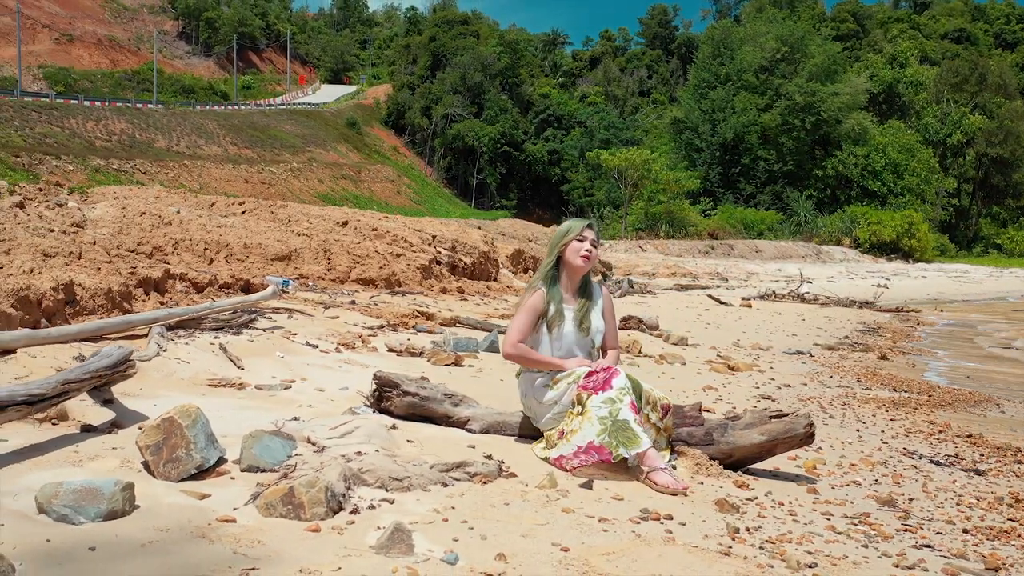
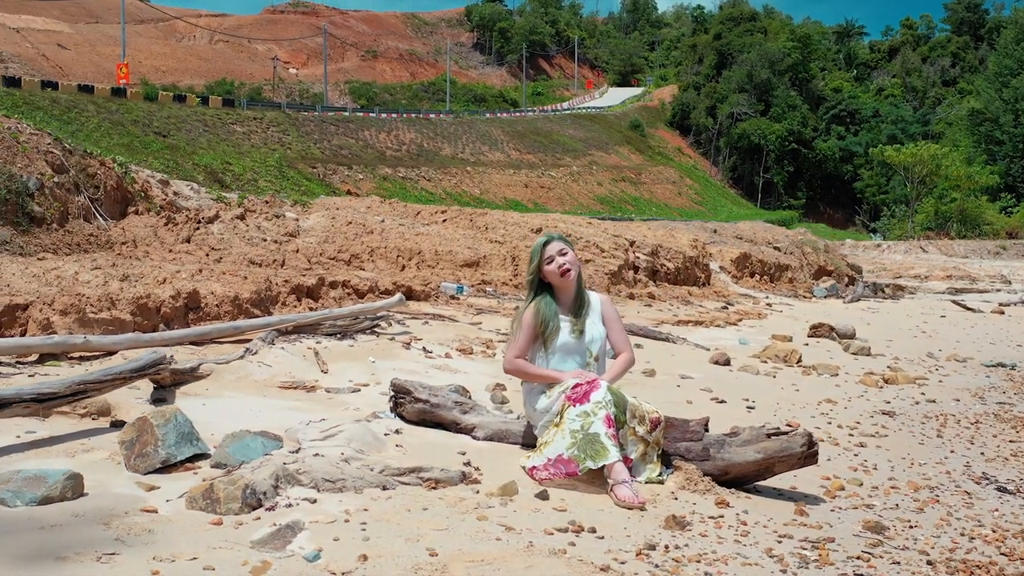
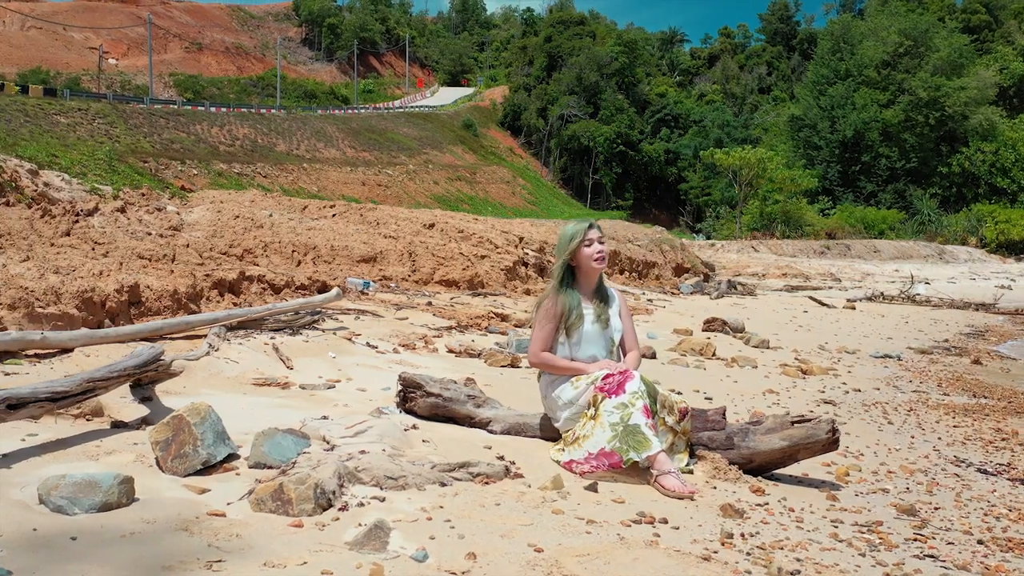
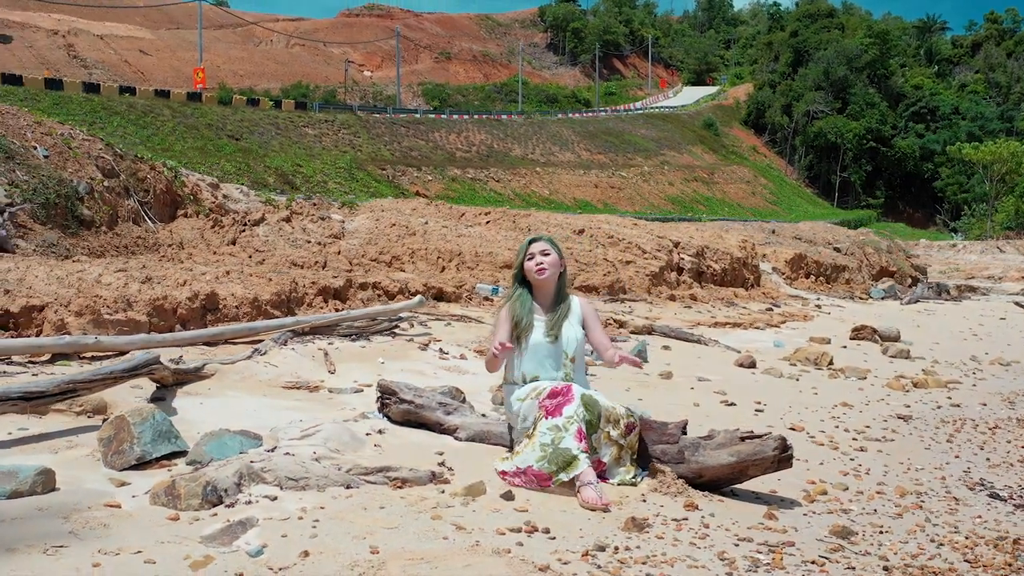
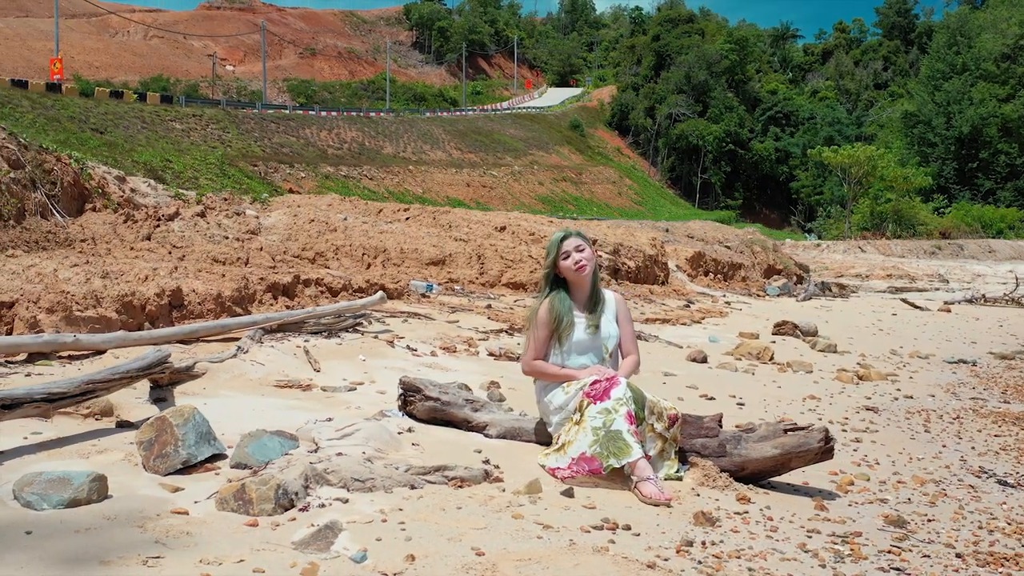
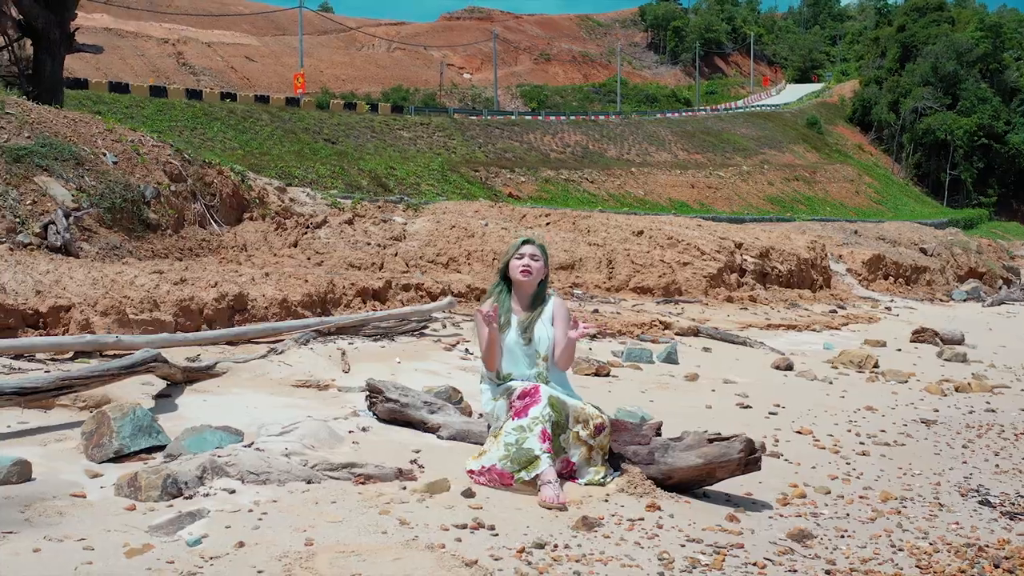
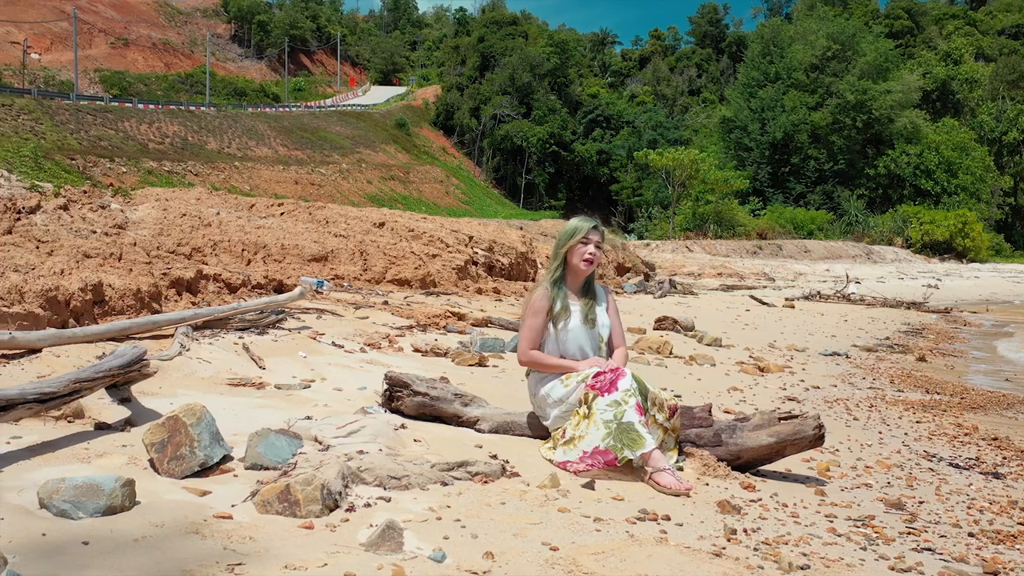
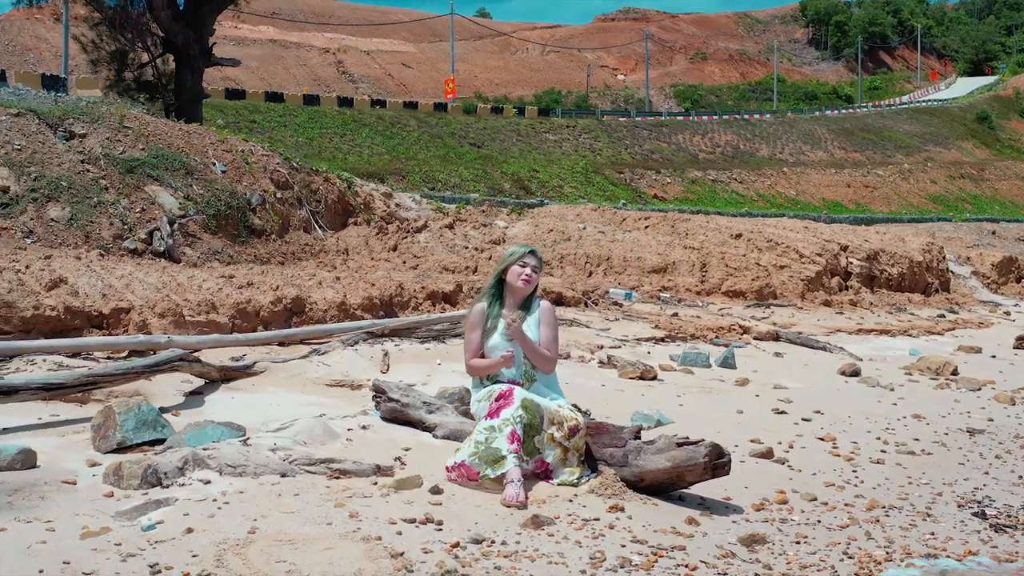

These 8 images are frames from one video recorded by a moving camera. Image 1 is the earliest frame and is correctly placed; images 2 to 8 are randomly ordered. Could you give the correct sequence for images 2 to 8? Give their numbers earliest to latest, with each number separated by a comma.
7, 3, 5, 2, 4, 6, 8
